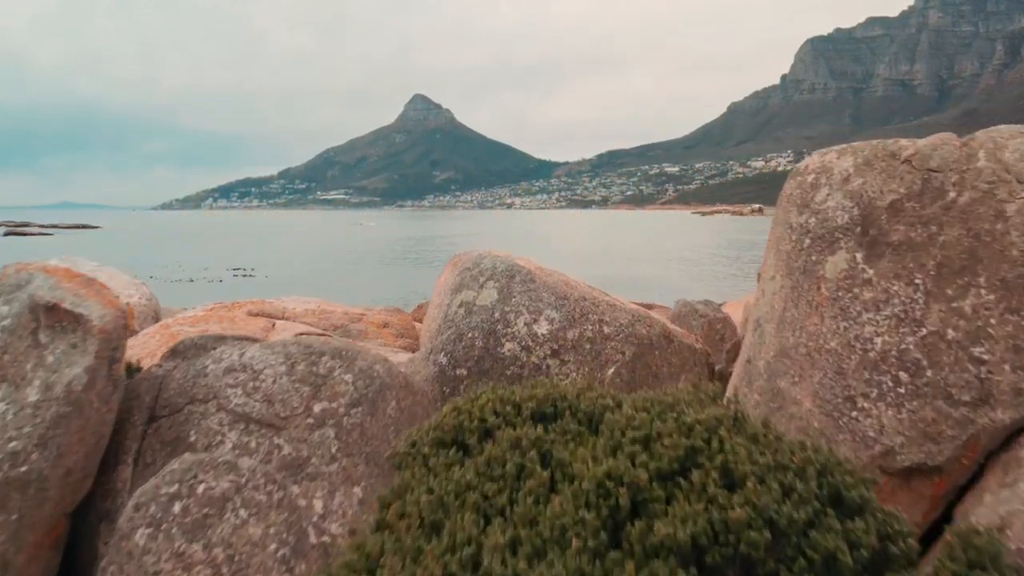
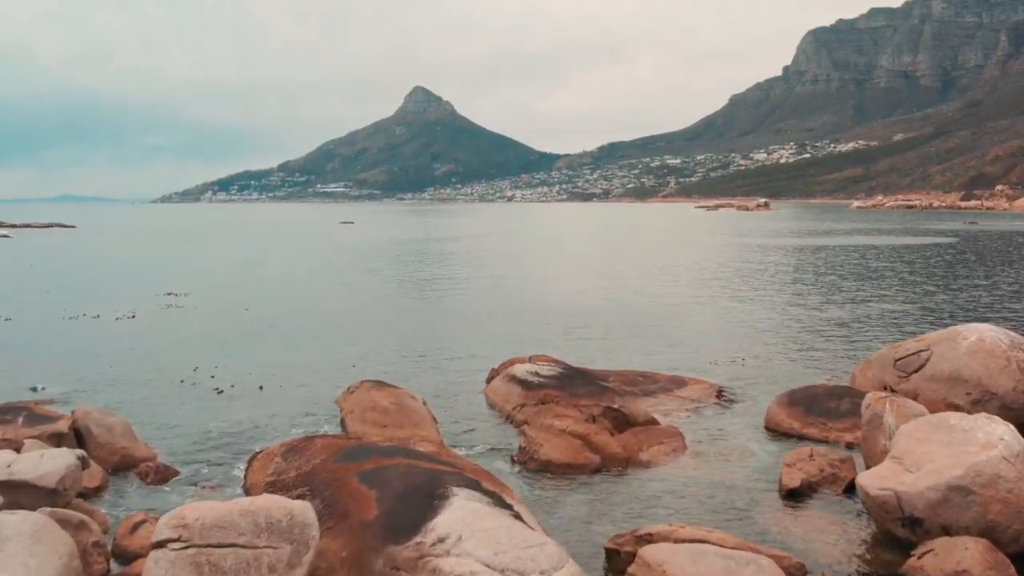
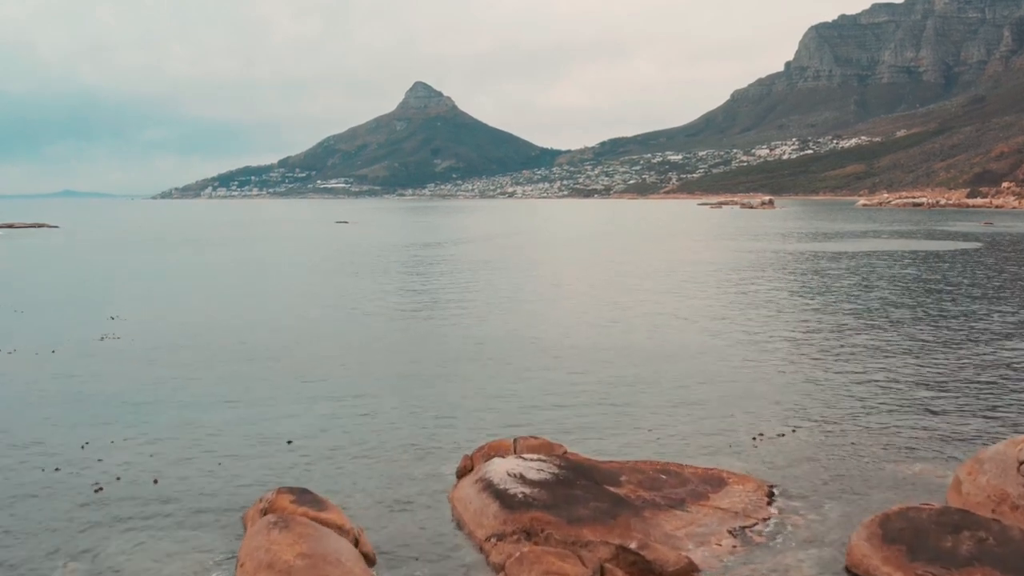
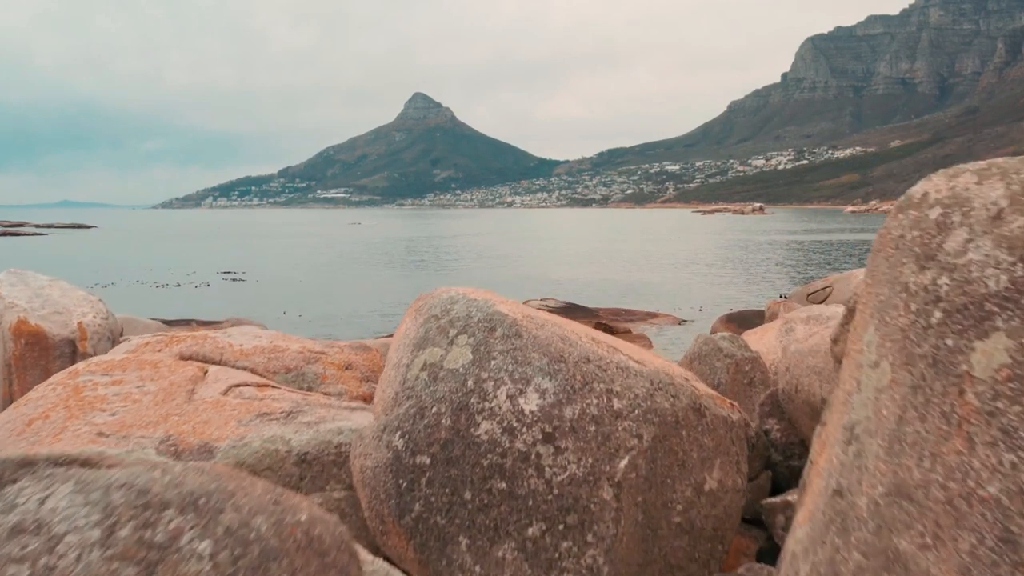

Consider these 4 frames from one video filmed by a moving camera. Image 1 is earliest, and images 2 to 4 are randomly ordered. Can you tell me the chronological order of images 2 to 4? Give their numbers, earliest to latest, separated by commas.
4, 2, 3
